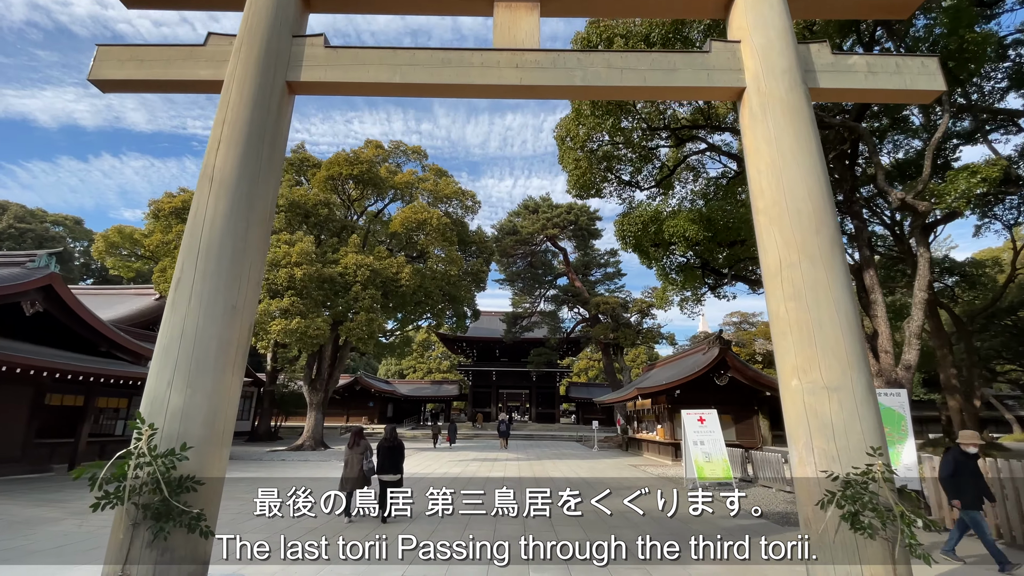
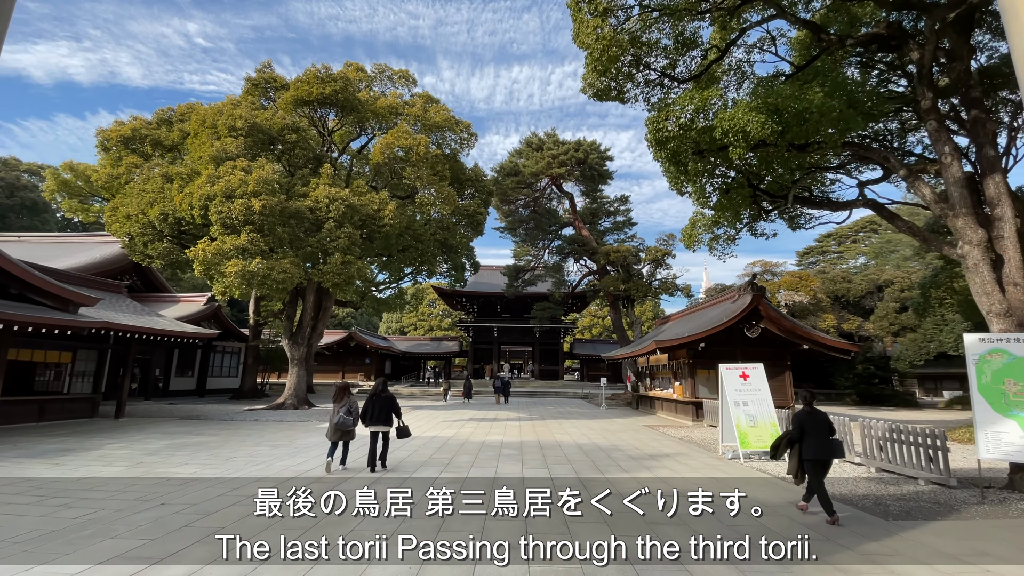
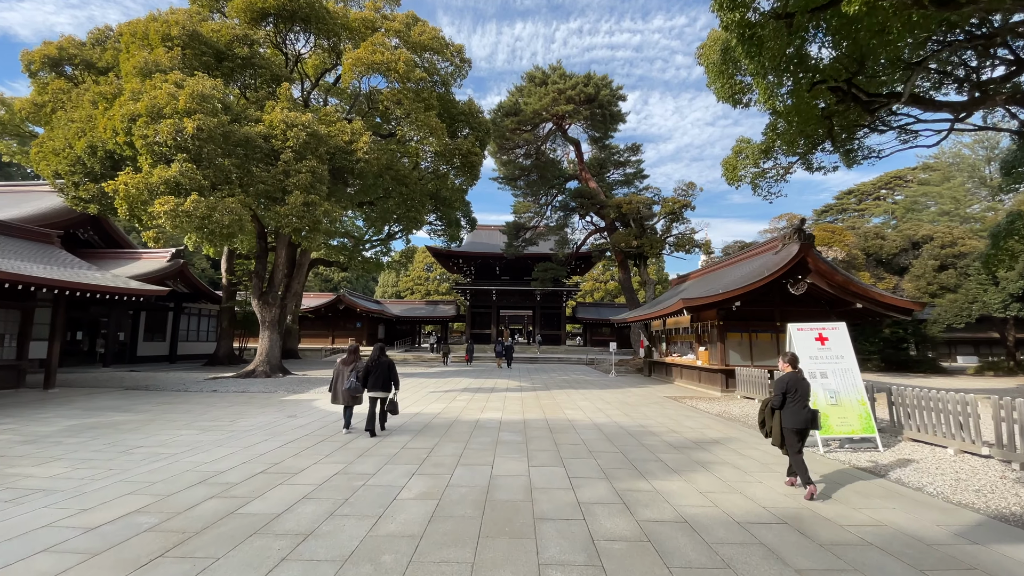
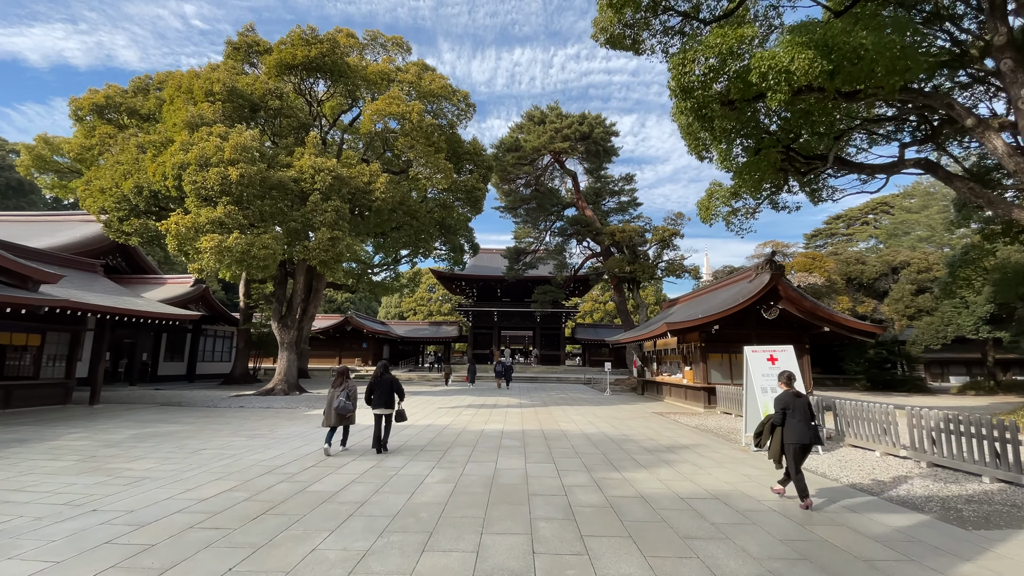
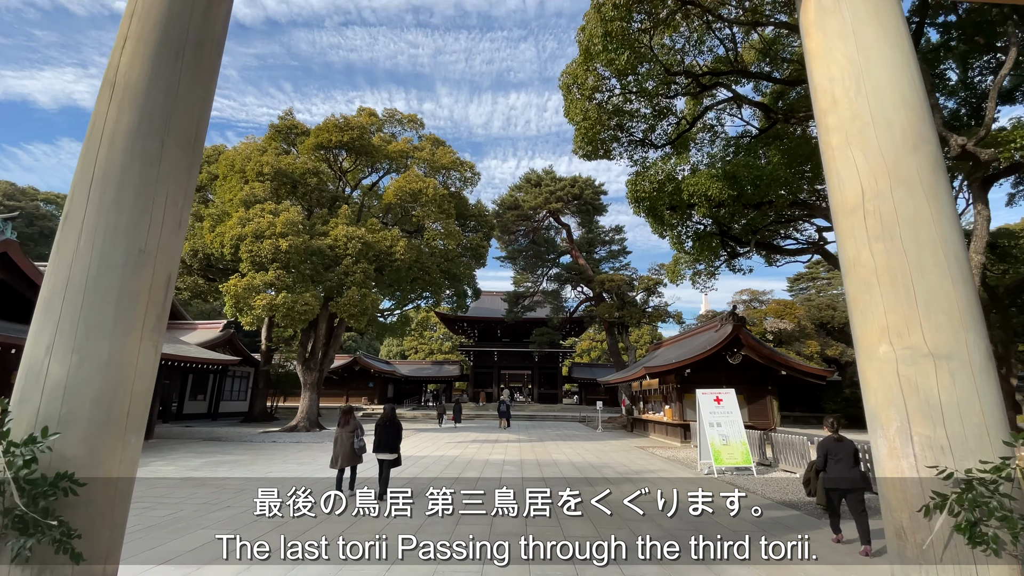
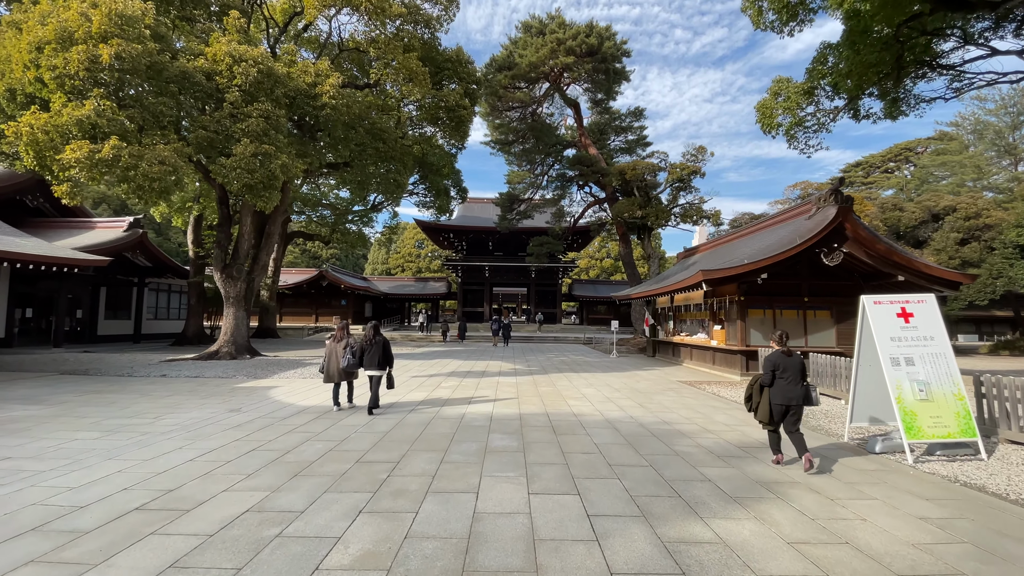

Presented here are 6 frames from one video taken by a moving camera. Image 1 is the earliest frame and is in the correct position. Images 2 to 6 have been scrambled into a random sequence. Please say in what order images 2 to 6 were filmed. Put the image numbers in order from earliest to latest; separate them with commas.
5, 2, 4, 3, 6
